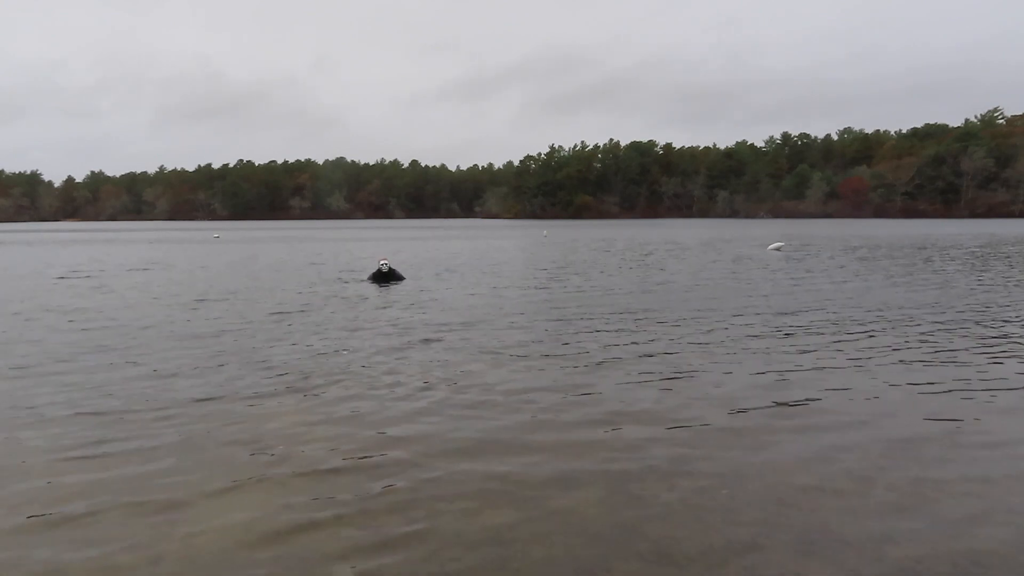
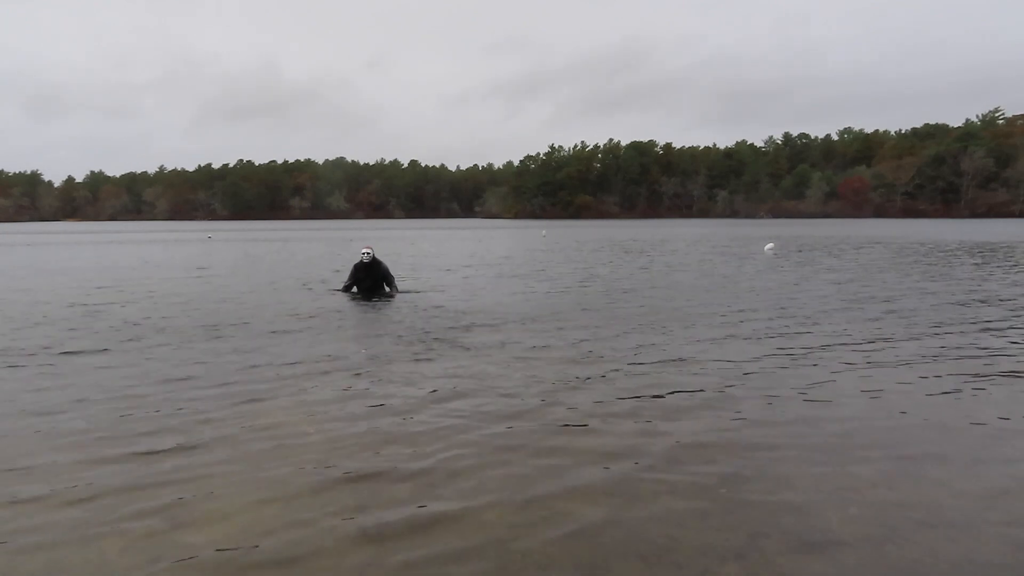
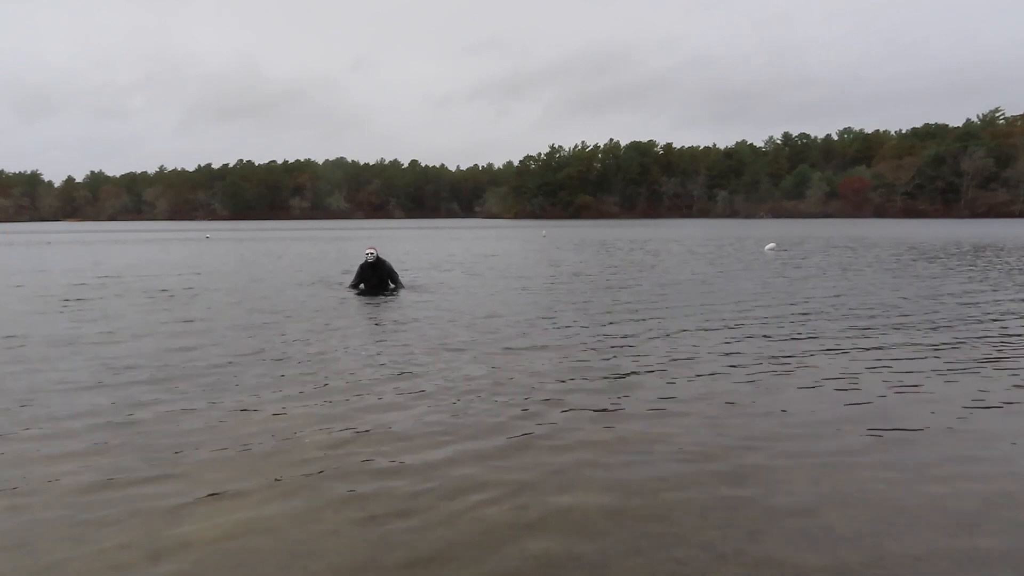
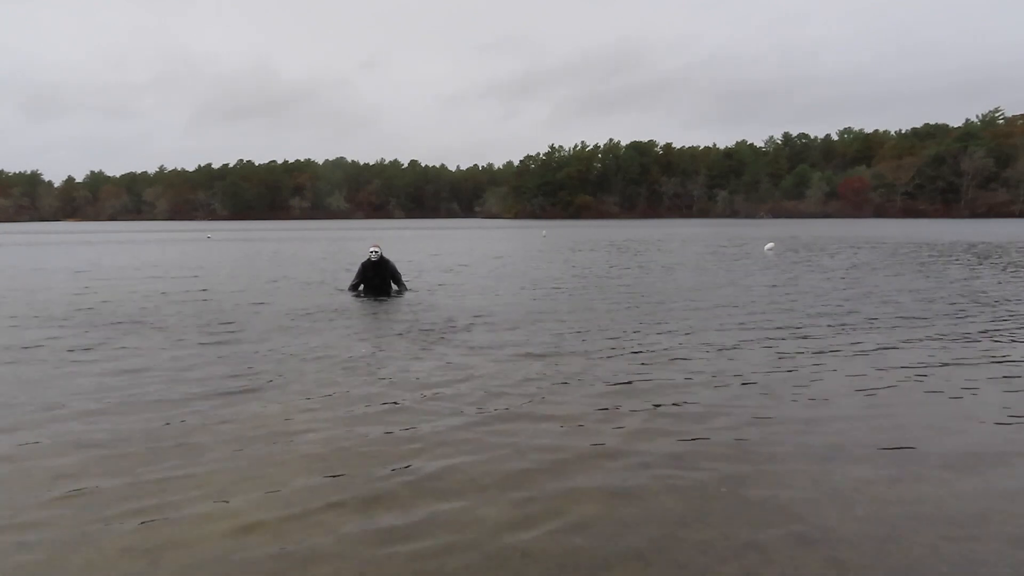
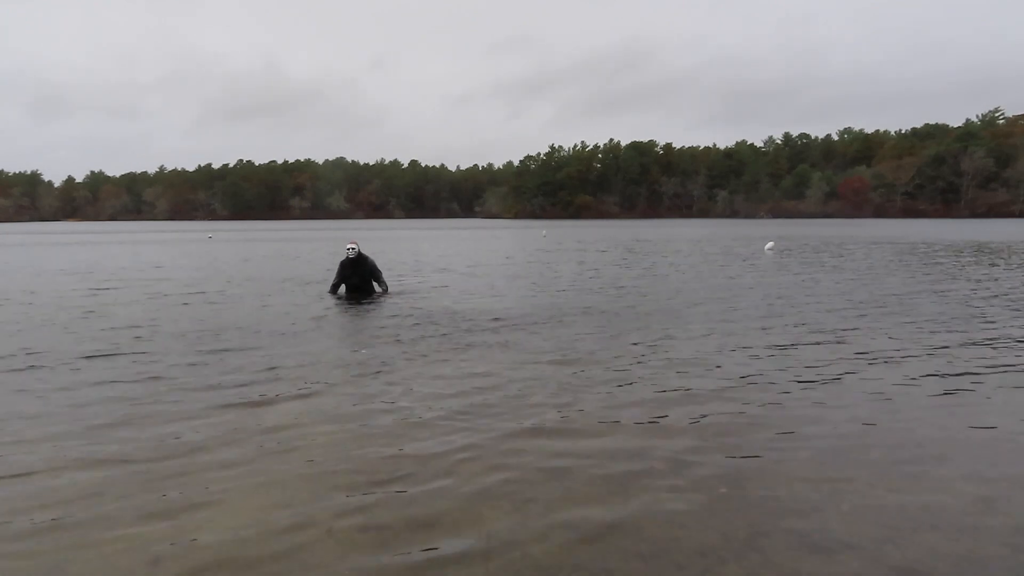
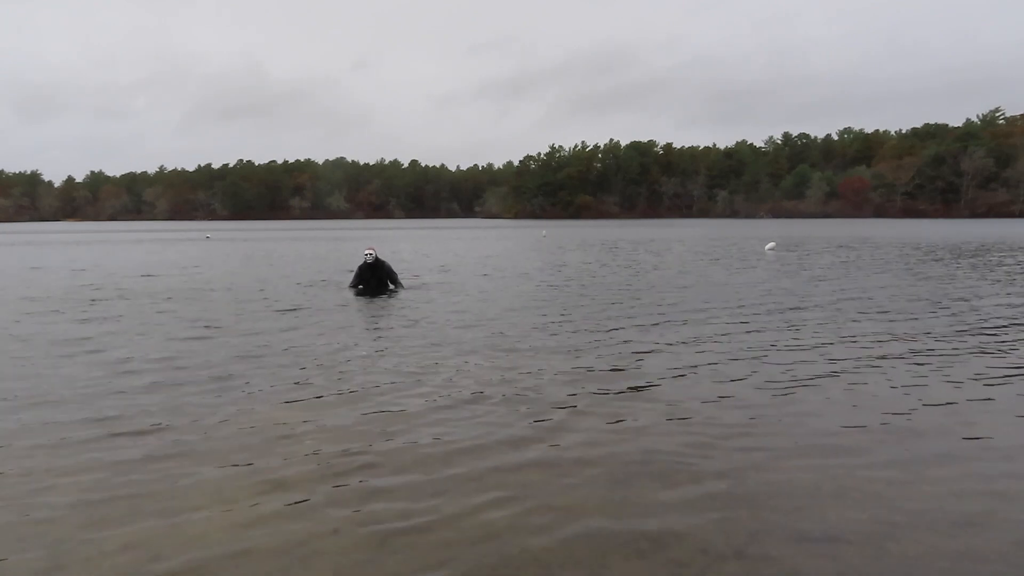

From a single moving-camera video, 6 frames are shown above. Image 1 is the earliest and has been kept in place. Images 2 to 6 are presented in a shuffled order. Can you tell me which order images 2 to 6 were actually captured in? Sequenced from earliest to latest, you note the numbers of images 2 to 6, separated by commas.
3, 6, 4, 2, 5
